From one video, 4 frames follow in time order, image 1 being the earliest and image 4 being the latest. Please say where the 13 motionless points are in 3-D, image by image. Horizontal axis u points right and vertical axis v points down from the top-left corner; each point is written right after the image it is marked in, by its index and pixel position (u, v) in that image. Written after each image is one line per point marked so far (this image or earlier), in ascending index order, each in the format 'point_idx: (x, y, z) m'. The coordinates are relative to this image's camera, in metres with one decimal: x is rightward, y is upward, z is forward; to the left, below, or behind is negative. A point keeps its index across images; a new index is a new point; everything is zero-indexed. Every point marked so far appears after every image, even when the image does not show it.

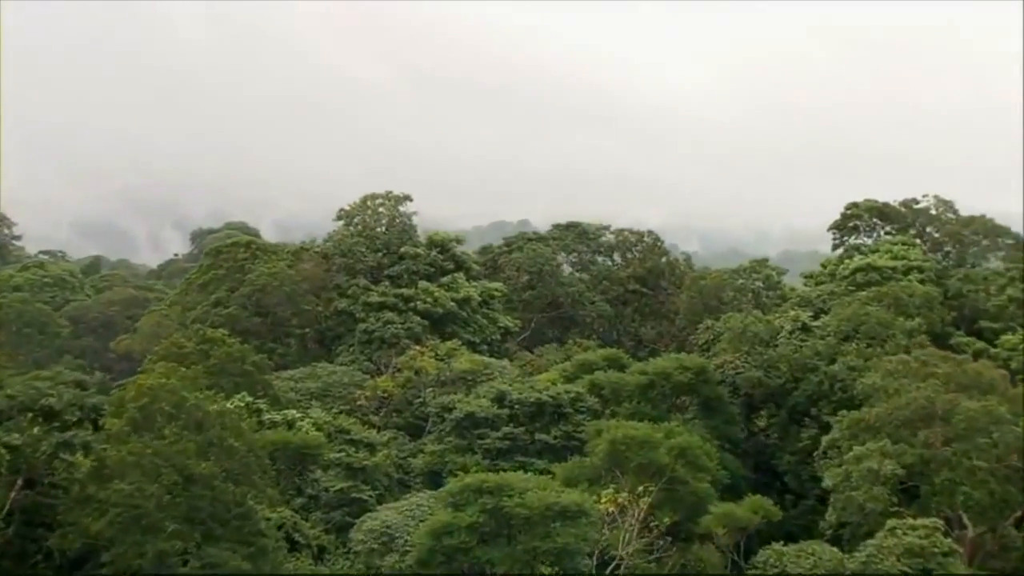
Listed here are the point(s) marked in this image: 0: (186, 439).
0: (-4.4, -2.1, +19.4) m
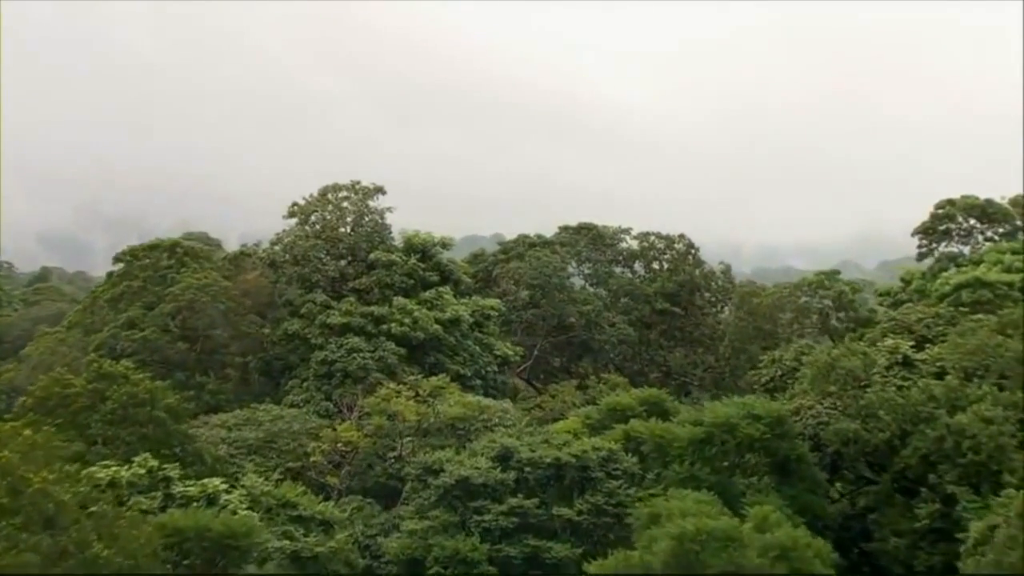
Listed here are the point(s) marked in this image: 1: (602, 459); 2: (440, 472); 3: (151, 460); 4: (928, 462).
0: (-4.2, -2.2, +12.2) m
1: (+1.2, -2.4, +19.6) m
2: (-1.0, -2.6, +19.9) m
3: (-4.5, -2.2, +17.8) m
4: (+5.7, -2.4, +19.4) m
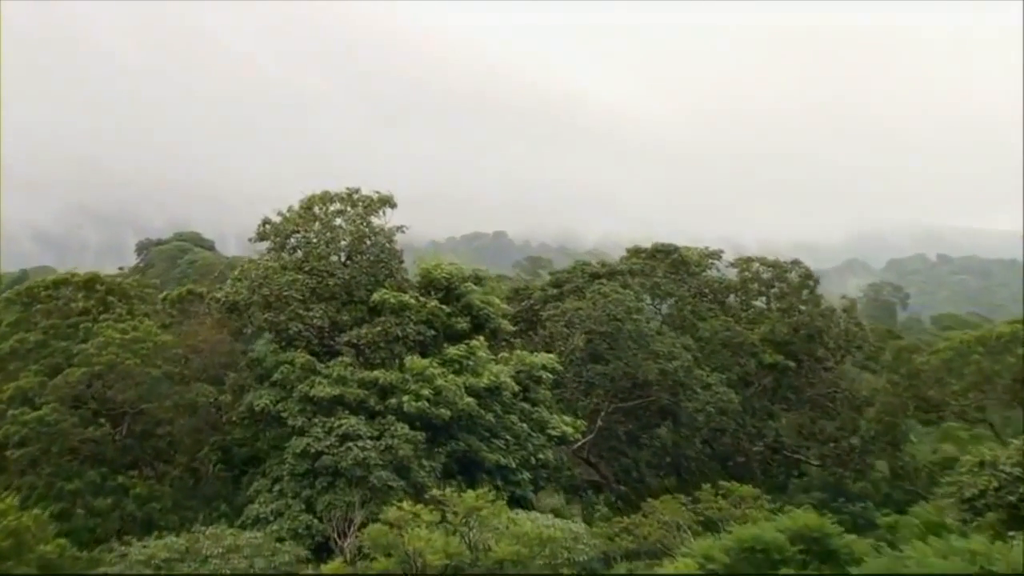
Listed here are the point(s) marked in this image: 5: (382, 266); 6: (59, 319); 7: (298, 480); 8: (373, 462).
0: (-3.4, -2.9, +4.6) m
1: (+2.0, -3.0, +12.1) m
2: (-0.2, -3.2, +12.3) m
3: (-3.7, -2.8, +10.3) m
4: (+6.4, -3.1, +11.9) m
5: (-1.7, +0.3, +18.4) m
6: (-5.5, -0.4, +17.4) m
7: (-2.4, -2.2, +16.1) m
8: (-1.5, -1.9, +15.9) m
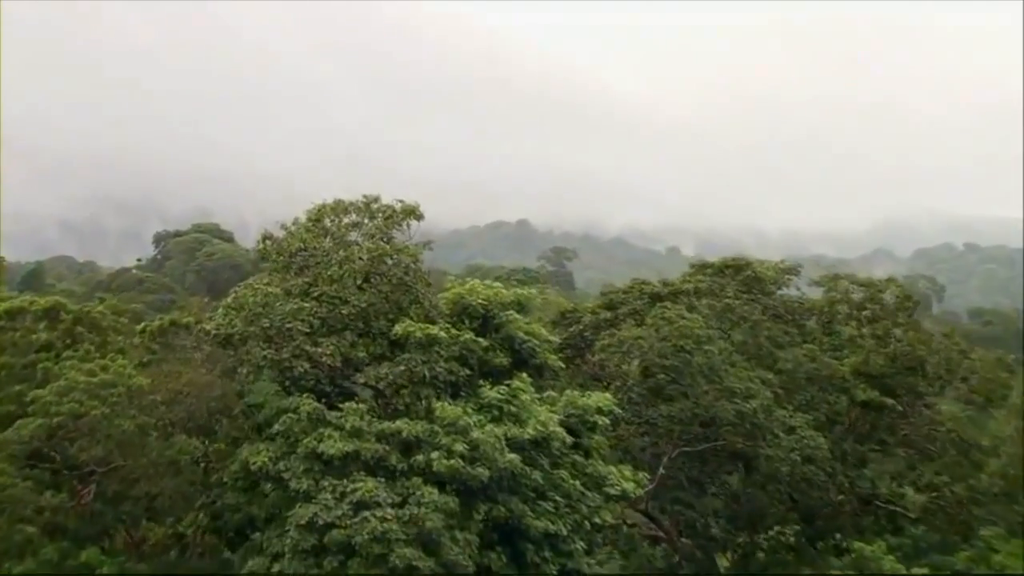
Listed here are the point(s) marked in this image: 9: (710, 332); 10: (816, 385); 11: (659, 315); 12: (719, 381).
0: (-3.1, -3.3, +1.6) m
1: (+2.4, -3.4, +9.0) m
2: (+0.2, -3.6, +9.3) m
3: (-3.3, -3.2, +7.3) m
4: (+6.8, -3.4, +8.7) m
5: (-1.1, 0.0, +15.3) m
6: (-5.0, -0.7, +14.4) m
7: (-1.9, -2.5, +13.0) m
8: (-1.1, -2.3, +12.8) m
9: (+2.4, -0.5, +17.3) m
10: (+3.7, -1.1, +17.8) m
11: (+1.8, -0.3, +17.3) m
12: (+2.4, -1.1, +16.8) m
